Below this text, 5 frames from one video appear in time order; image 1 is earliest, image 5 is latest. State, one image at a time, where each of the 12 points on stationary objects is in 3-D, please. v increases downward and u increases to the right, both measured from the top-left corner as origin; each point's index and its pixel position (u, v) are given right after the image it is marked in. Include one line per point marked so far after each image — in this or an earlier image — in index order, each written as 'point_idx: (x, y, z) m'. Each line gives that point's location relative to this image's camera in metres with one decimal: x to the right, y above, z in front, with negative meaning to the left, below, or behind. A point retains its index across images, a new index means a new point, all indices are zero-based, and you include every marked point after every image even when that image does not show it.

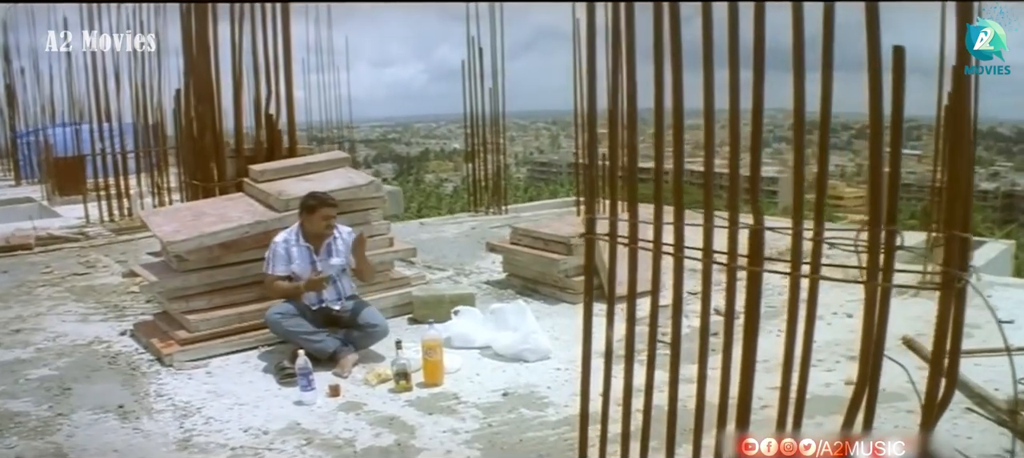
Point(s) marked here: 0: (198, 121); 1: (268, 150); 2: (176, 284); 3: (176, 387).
0: (-2.1, +0.7, +6.3) m
1: (-1.6, +0.5, +6.2) m
2: (-1.8, -0.3, +4.9) m
3: (-1.5, -0.7, +4.1) m
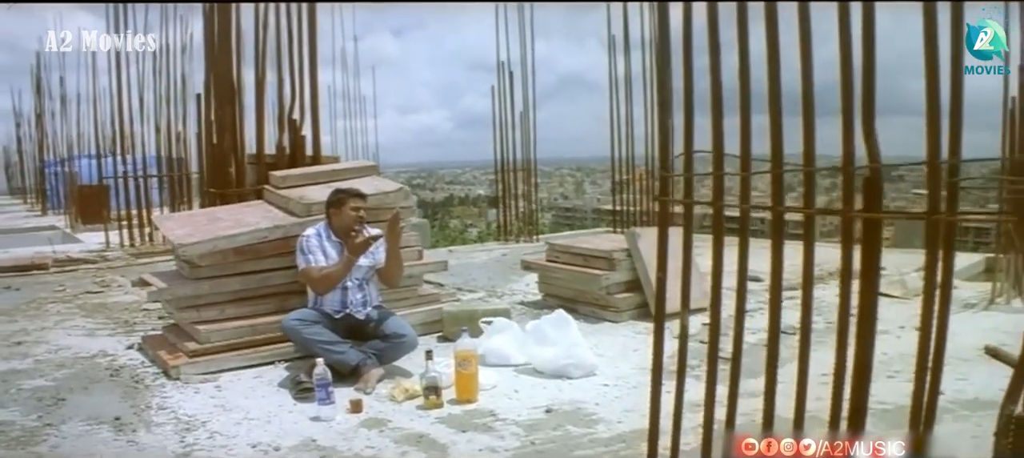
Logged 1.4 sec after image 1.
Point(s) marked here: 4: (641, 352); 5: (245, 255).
0: (-1.9, +0.6, +6.0) m
1: (-1.4, +0.4, +5.8) m
2: (-1.6, -0.3, +4.5) m
3: (-1.3, -0.7, +3.7) m
4: (+0.7, -0.6, +4.9) m
5: (-1.3, -0.1, +4.6) m
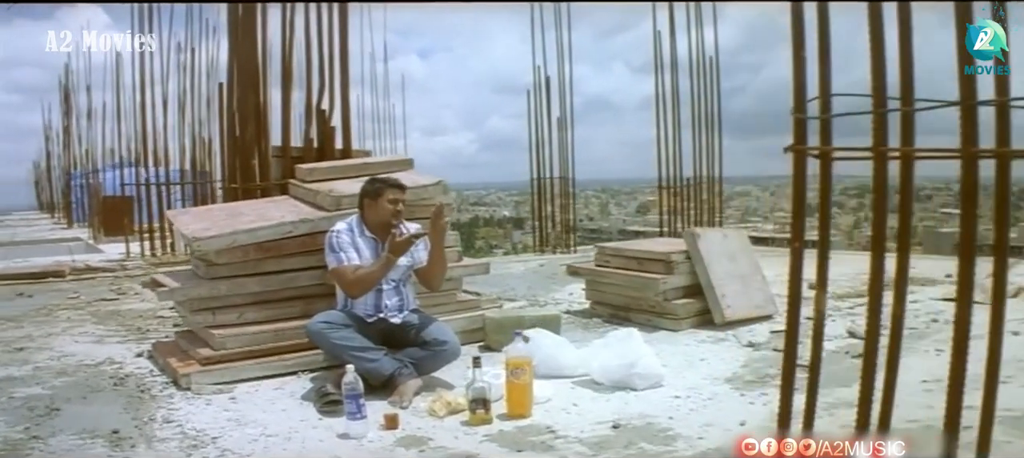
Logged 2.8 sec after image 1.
0: (-1.6, +0.6, +5.5) m
1: (-1.1, +0.4, +5.4) m
2: (-1.3, -0.3, +4.0) m
3: (-1.1, -0.6, +3.2) m
4: (+0.9, -0.6, +4.3) m
5: (-1.1, -0.1, +4.1) m
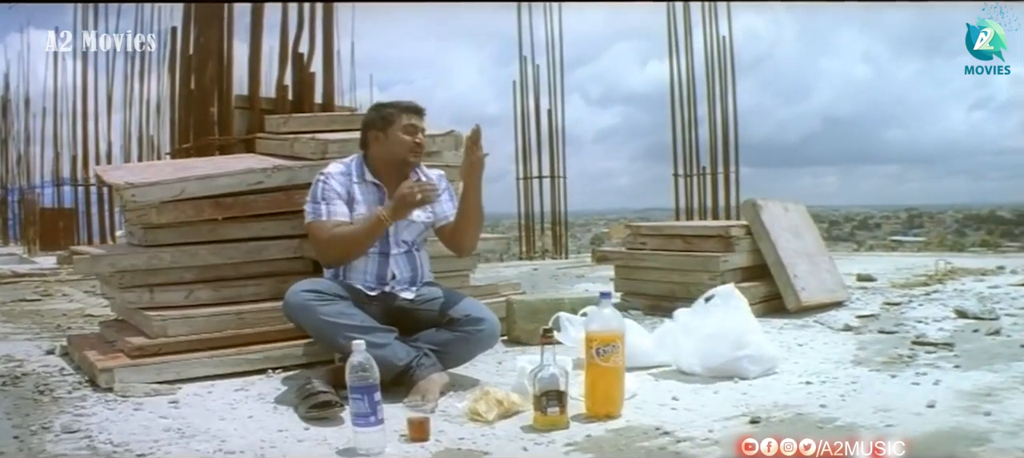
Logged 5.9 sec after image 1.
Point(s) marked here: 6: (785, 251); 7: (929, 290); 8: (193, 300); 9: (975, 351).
0: (-1.5, +0.8, +4.4) m
1: (-1.0, +0.6, +4.3) m
2: (-1.2, -0.1, +2.9) m
3: (-0.9, -0.4, +2.1) m
4: (+1.1, -0.4, +3.3) m
5: (-0.9, +0.1, +3.1) m
6: (+1.3, -0.1, +4.5) m
7: (+2.5, -0.3, +5.5) m
8: (-1.0, -0.2, +3.0) m
9: (+1.6, -0.4, +3.1) m
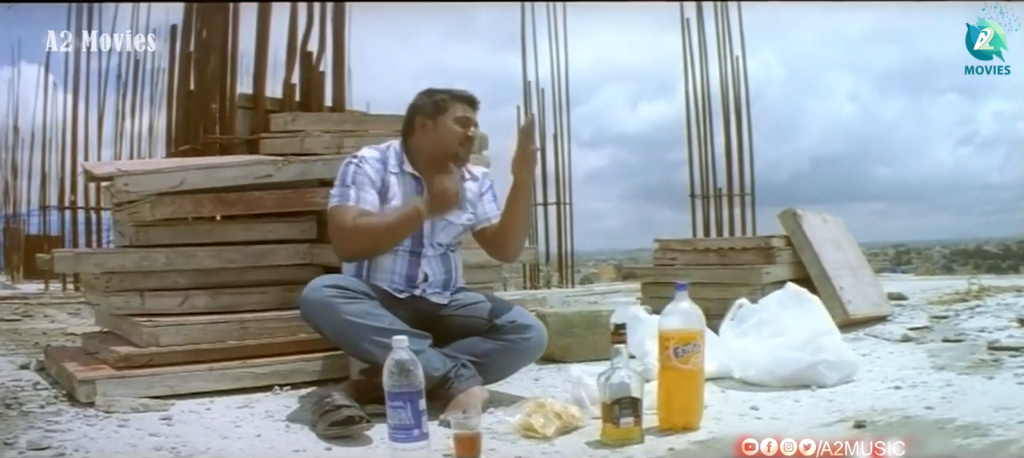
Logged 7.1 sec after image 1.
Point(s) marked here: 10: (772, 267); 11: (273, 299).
0: (-1.4, +0.7, +4.1) m
1: (-0.9, +0.5, +3.9) m
2: (-1.1, -0.1, +2.6) m
3: (-0.8, -0.4, +1.8) m
4: (+1.2, -0.4, +3.0) m
5: (-0.8, +0.1, +2.7) m
6: (+1.4, -0.2, +4.1) m
7: (+2.6, -0.4, +5.2) m
8: (-0.9, -0.2, +2.6) m
9: (+1.7, -0.4, +2.8) m
10: (+1.1, -0.2, +4.0) m
11: (-0.7, -0.2, +2.7) m
